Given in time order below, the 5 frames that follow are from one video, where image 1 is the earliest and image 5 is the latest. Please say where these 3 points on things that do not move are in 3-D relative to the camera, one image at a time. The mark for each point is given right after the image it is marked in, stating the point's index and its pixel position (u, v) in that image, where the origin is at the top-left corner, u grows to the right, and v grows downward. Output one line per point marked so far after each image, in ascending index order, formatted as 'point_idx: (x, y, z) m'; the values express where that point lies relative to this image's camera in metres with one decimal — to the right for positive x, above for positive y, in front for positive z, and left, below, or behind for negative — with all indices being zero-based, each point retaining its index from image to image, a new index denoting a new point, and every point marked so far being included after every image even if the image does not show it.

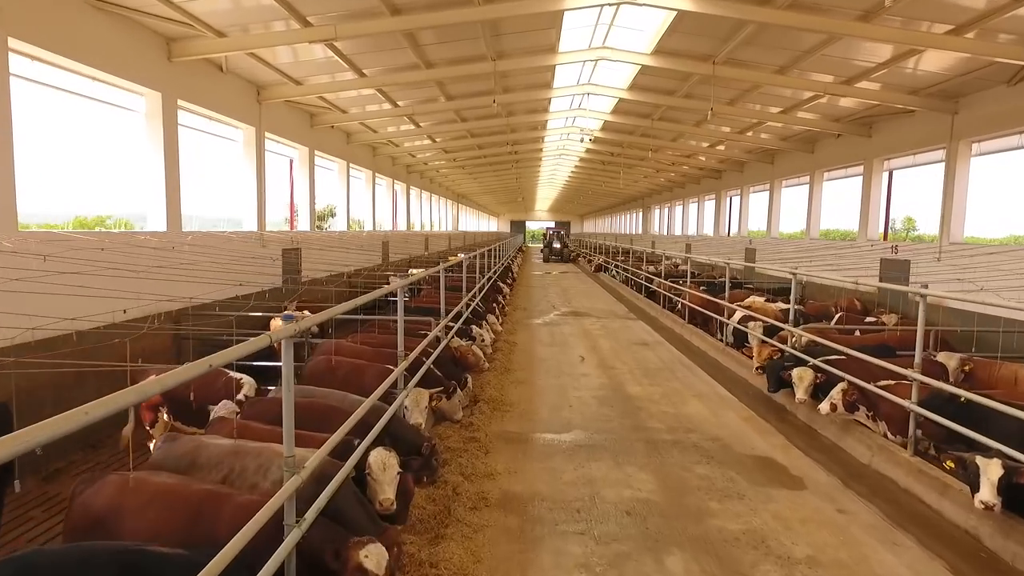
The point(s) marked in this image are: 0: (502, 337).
0: (-0.1, -0.6, +8.7) m
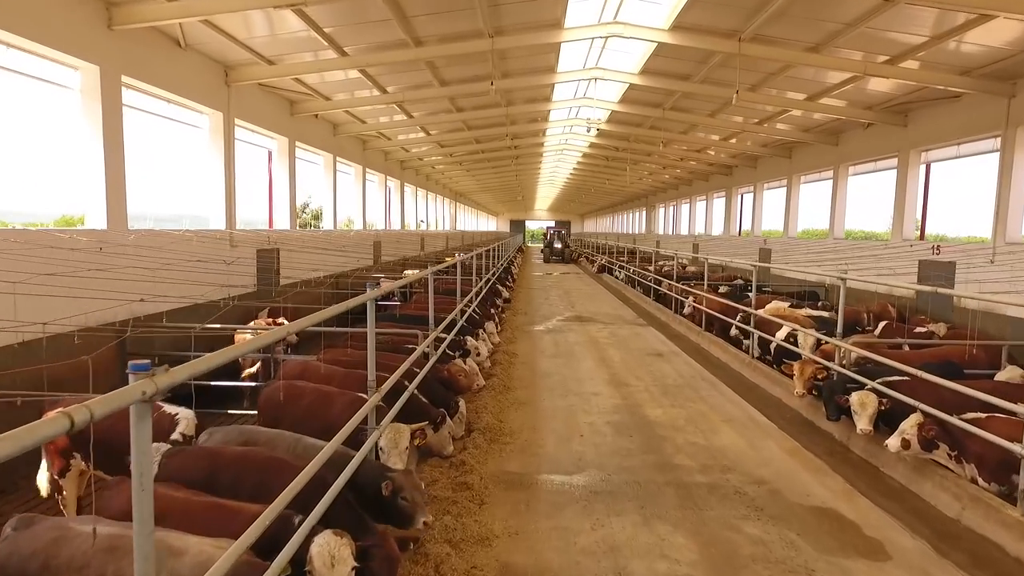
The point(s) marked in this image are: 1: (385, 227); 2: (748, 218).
0: (-0.1, -0.6, +7.9) m
1: (-2.7, +1.3, +15.6) m
2: (+5.2, +1.5, +16.2) m
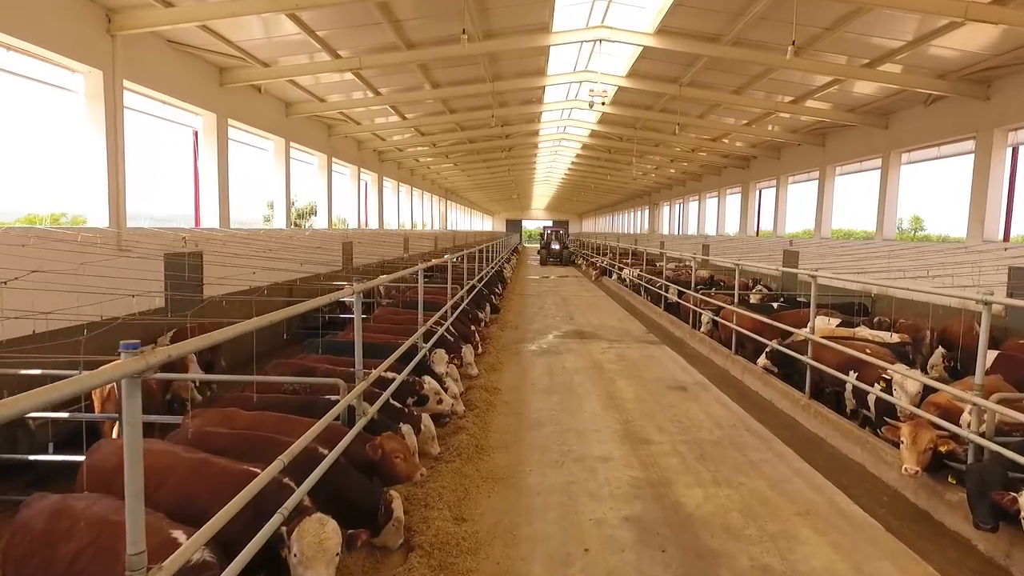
0: (-0.3, -0.8, +6.2) m
1: (-2.9, +1.2, +13.8) m
2: (+5.0, +1.4, +14.5) m
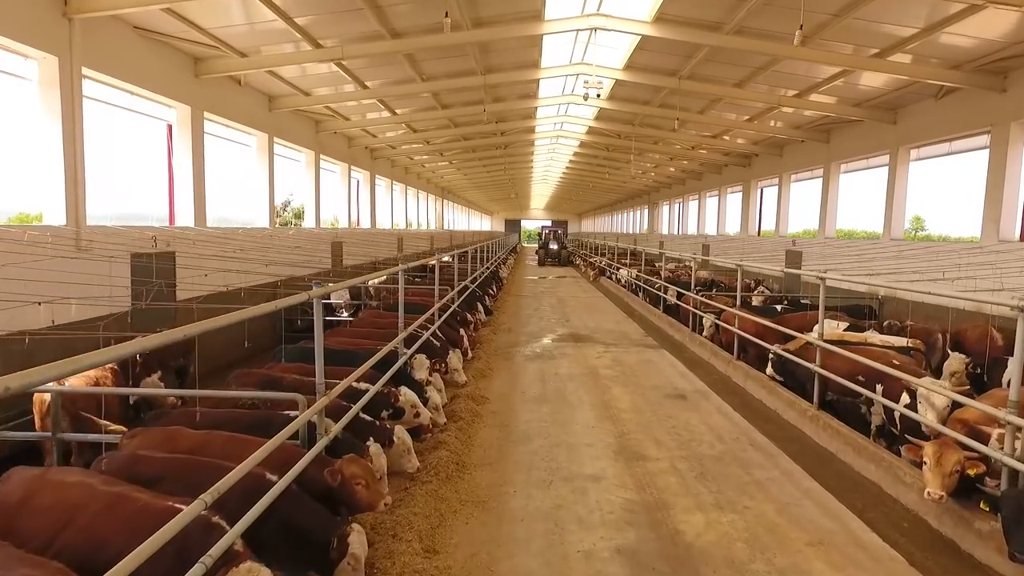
0: (-0.4, -0.8, +5.8) m
1: (-2.9, +1.2, +13.5) m
2: (+4.9, +1.4, +14.2) m
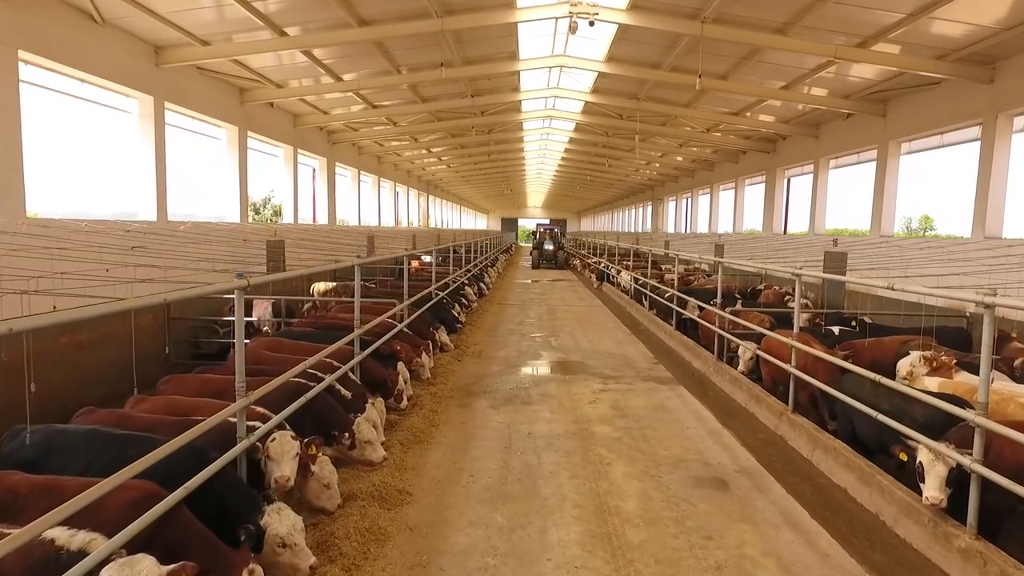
0: (-0.7, -0.9, +3.6) m
1: (-3.2, +1.1, +11.3) m
2: (+4.7, +1.2, +12.0) m
